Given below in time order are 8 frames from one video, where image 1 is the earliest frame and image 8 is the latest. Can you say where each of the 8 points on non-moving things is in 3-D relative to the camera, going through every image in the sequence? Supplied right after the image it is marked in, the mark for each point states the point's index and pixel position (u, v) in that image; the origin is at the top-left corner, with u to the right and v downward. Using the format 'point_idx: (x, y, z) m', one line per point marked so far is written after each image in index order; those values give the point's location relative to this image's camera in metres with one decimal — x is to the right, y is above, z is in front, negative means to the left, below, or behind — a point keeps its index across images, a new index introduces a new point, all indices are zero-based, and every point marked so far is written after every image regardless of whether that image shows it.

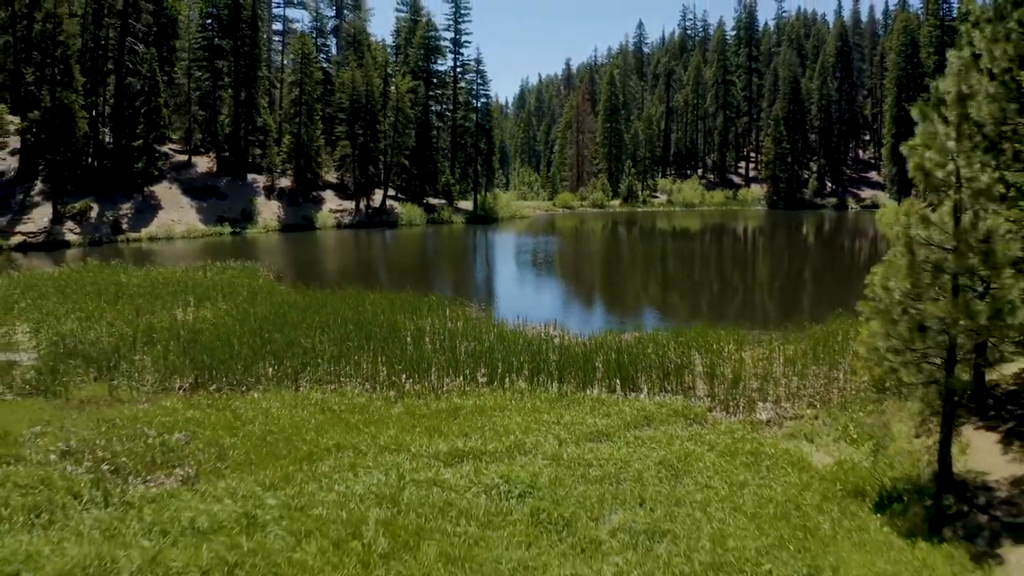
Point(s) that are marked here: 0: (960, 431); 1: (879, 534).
0: (+7.1, -2.3, +11.2) m
1: (+4.4, -2.9, +8.2) m
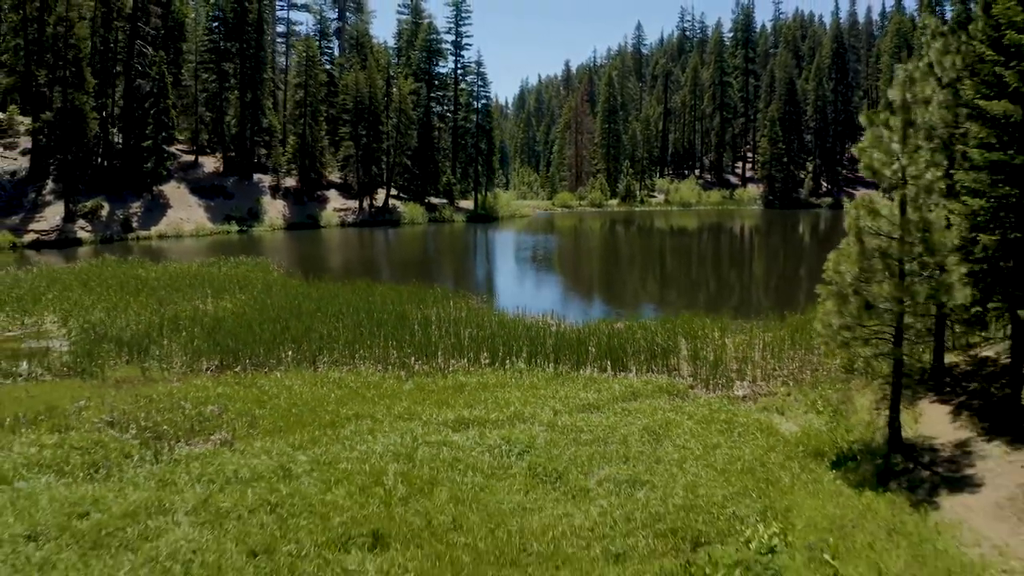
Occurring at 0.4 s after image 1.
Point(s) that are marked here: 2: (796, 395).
0: (+7.1, -2.1, +12.4) m
1: (+4.4, -2.7, +9.4) m
2: (+5.5, -2.1, +13.2) m
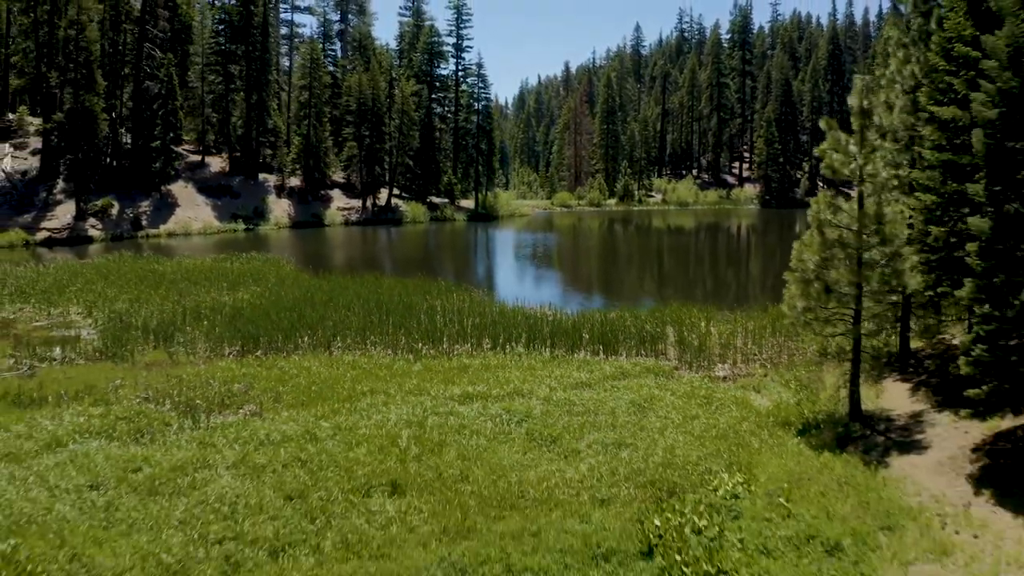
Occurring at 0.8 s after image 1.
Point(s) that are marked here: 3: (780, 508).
0: (+7.1, -1.8, +13.6) m
1: (+4.4, -2.5, +10.6) m
2: (+5.5, -1.8, +14.4) m
3: (+3.3, -2.7, +8.4) m
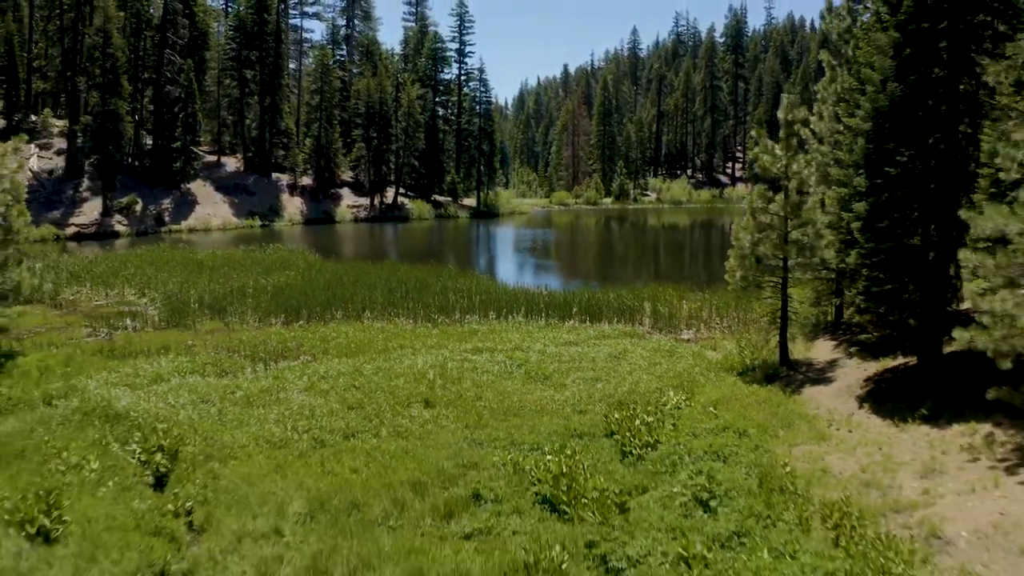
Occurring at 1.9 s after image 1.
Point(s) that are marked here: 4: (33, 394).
0: (+7.2, -1.3, +16.7) m
1: (+4.4, -1.9, +13.7) m
2: (+5.5, -1.2, +17.5) m
3: (+3.3, -2.1, +11.5) m
4: (-9.3, -2.0, +13.0) m
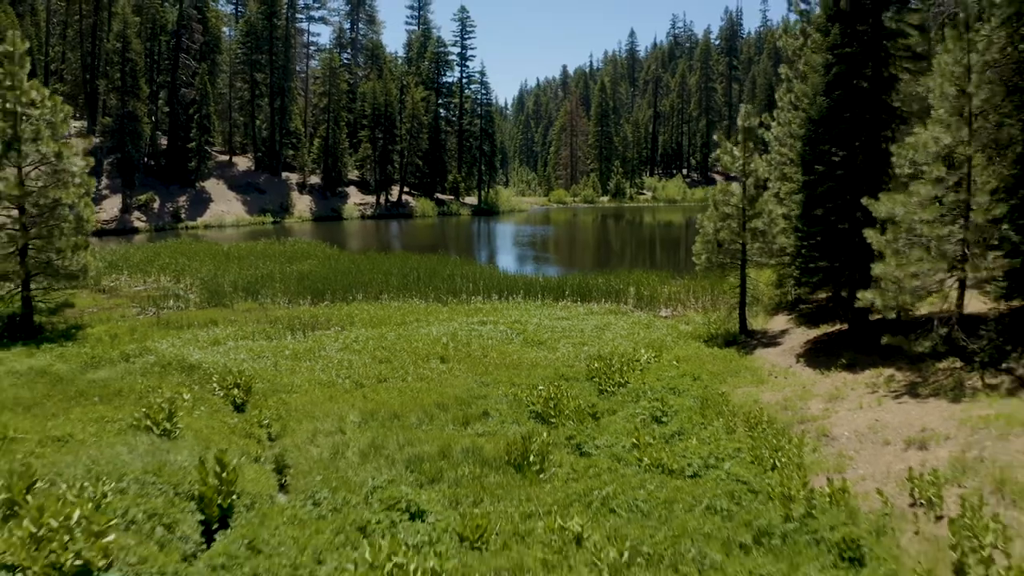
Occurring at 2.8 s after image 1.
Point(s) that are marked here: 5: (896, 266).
0: (+7.2, -0.8, +19.3) m
1: (+4.4, -1.4, +16.3) m
2: (+5.5, -0.7, +20.1) m
3: (+3.3, -1.6, +14.1) m
4: (-9.3, -1.5, +15.6) m
5: (+6.7, +0.4, +11.9) m
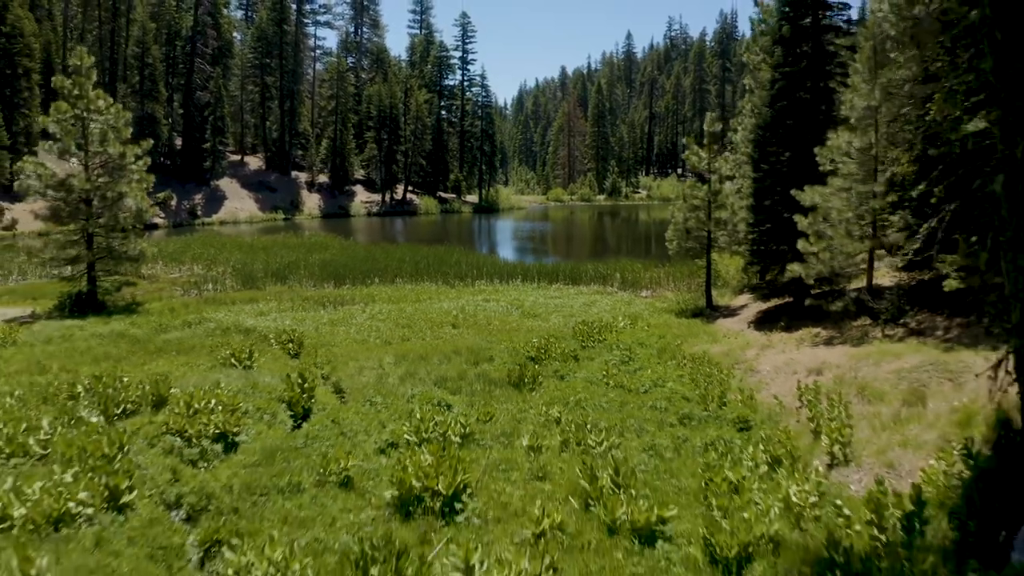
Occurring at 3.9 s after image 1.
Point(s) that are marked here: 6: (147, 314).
0: (+7.1, -0.2, +22.3) m
1: (+4.4, -0.8, +19.2) m
2: (+5.5, -0.2, +23.0) m
3: (+3.3, -1.0, +17.1) m
4: (-9.3, -0.9, +18.6) m
5: (+6.7, +1.0, +14.8) m
6: (-10.8, -0.8, +19.9) m
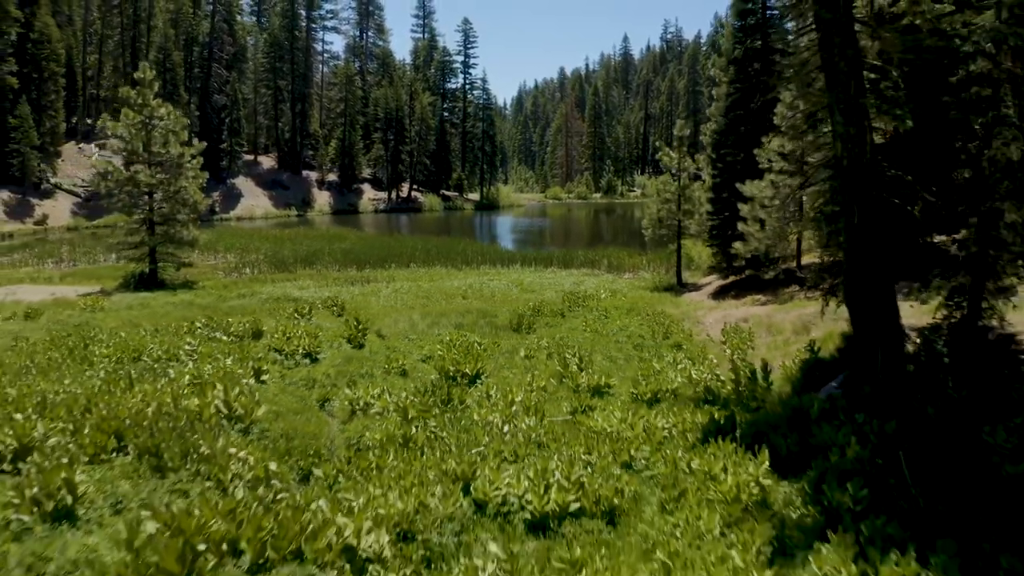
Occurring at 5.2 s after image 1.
0: (+7.1, +0.6, +26.0) m
1: (+4.4, -0.1, +23.0) m
2: (+5.5, +0.6, +26.8) m
3: (+3.3, -0.3, +20.8) m
4: (-9.3, -0.2, +22.3) m
5: (+6.7, +1.7, +18.6) m
6: (-10.8, 0.0, +23.6) m
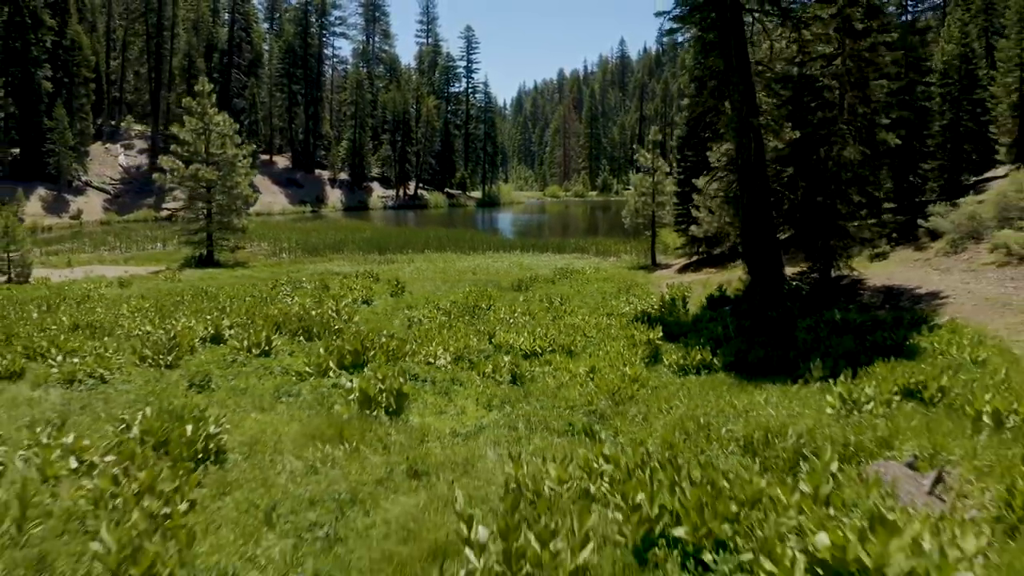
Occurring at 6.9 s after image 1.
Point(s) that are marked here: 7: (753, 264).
0: (+7.2, +1.5, +30.8) m
1: (+4.5, +0.9, +27.8) m
2: (+5.5, +1.5, +31.6) m
3: (+3.4, +0.6, +25.6) m
4: (-9.2, +0.7, +27.1) m
5: (+6.8, +2.6, +23.4) m
6: (-10.7, +0.9, +28.4) m
7: (+5.4, +0.5, +15.2) m
